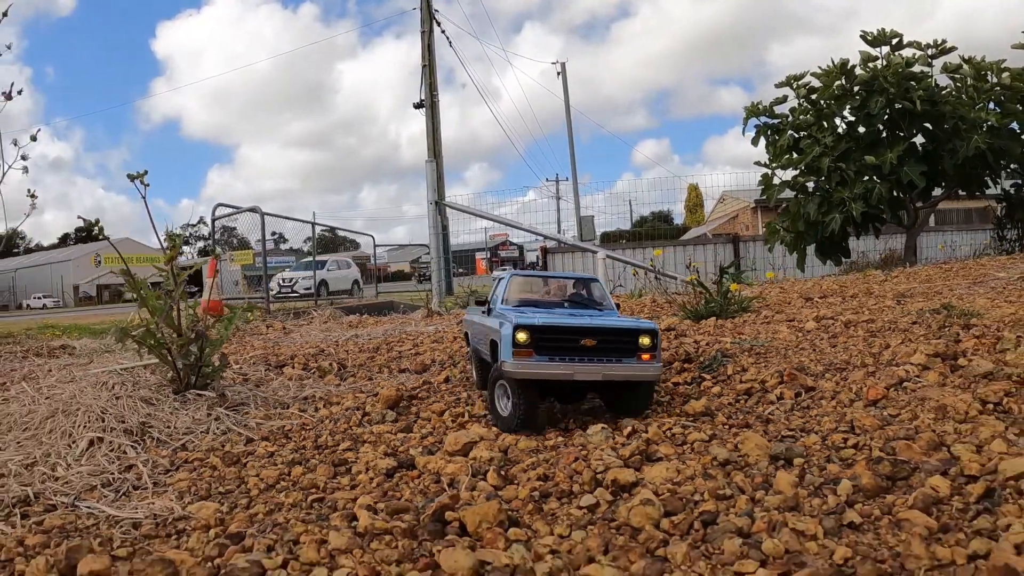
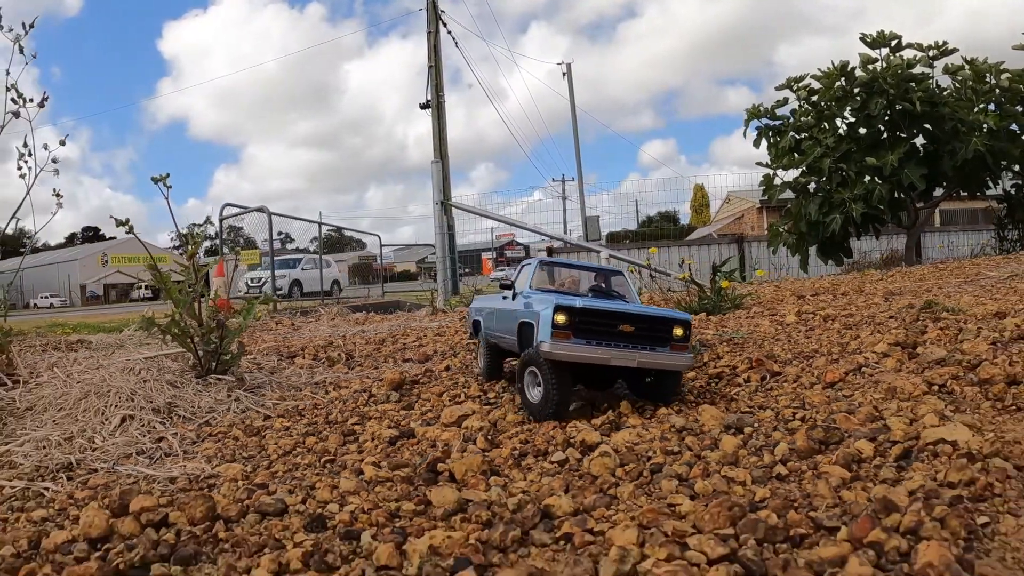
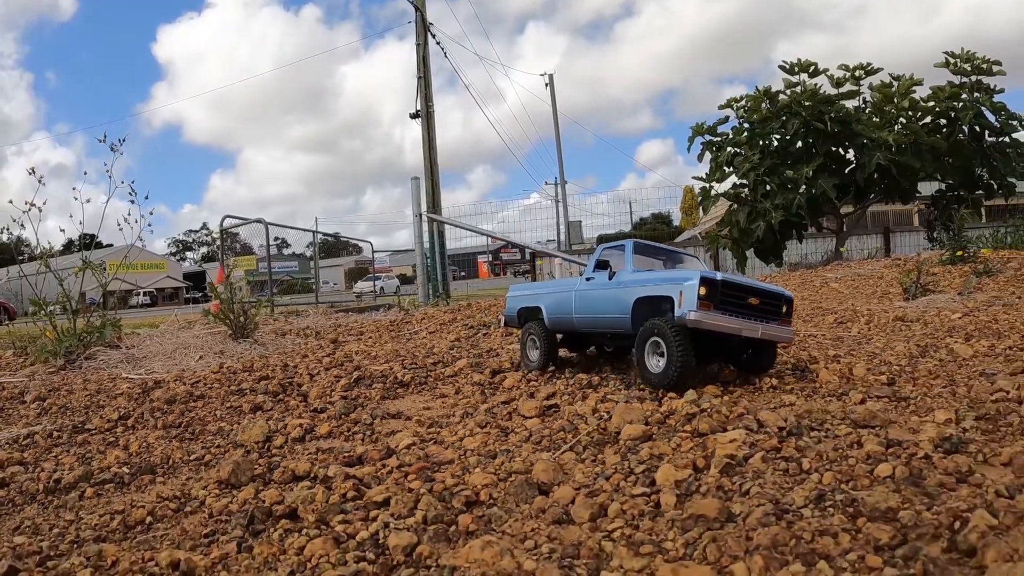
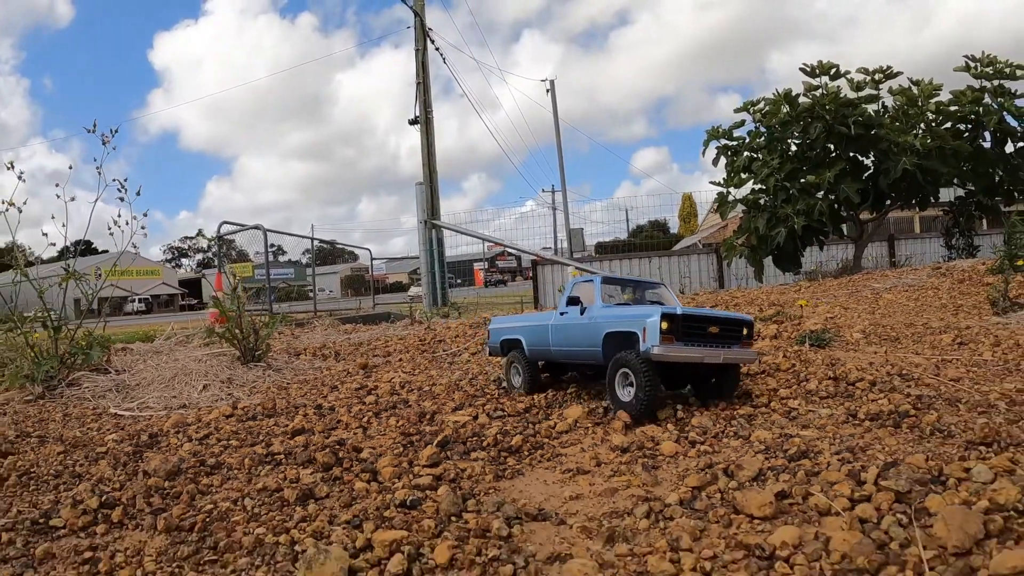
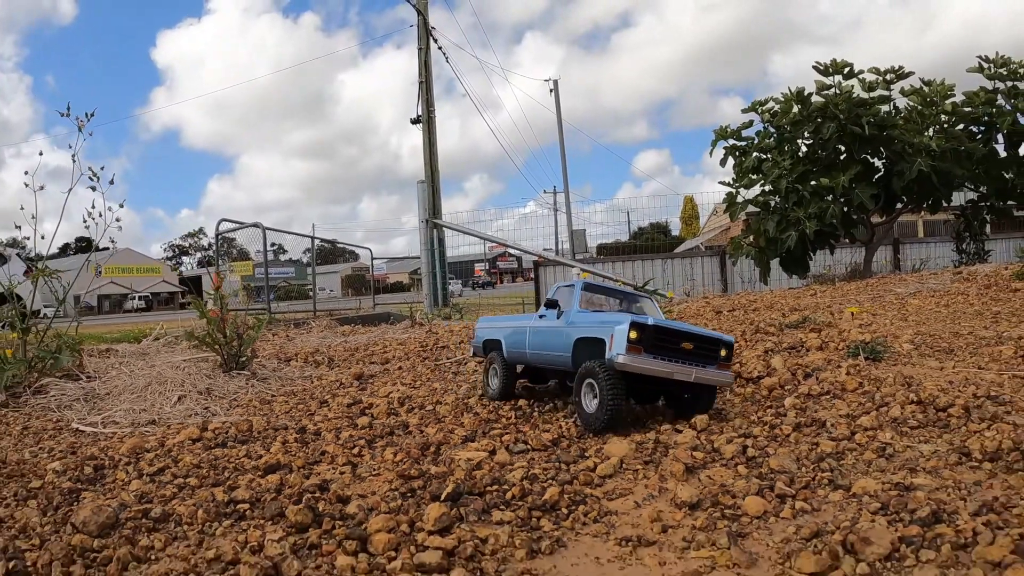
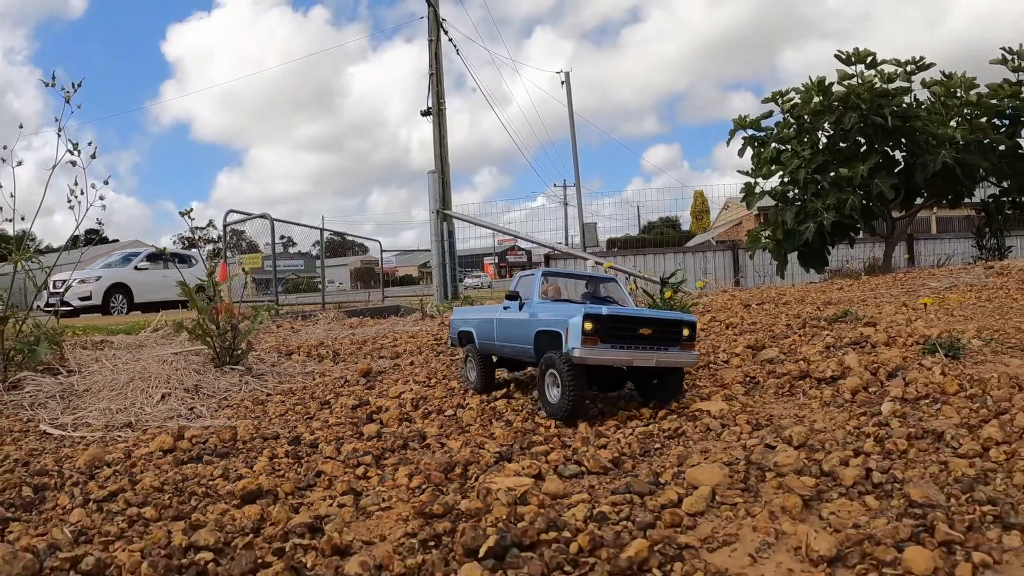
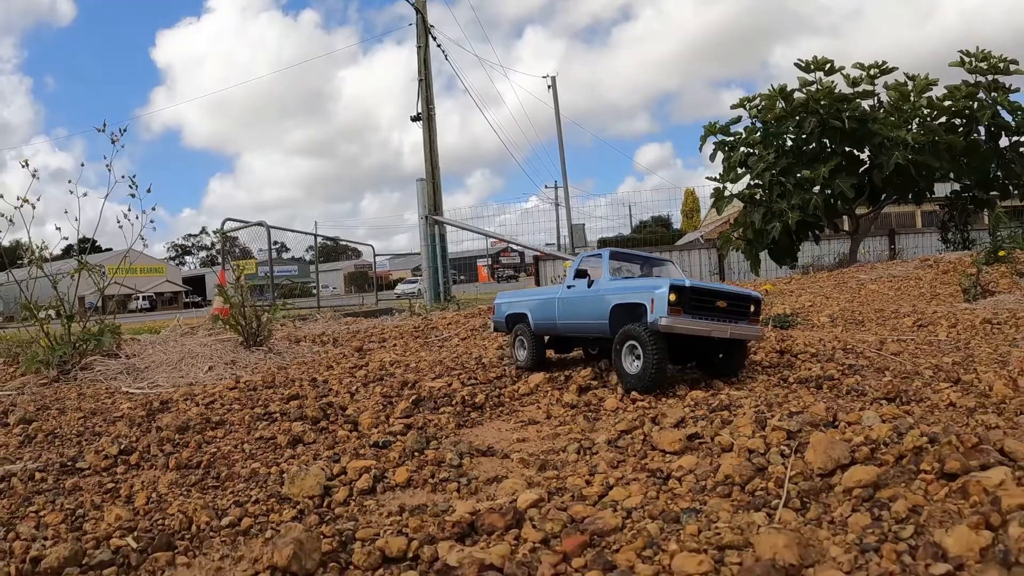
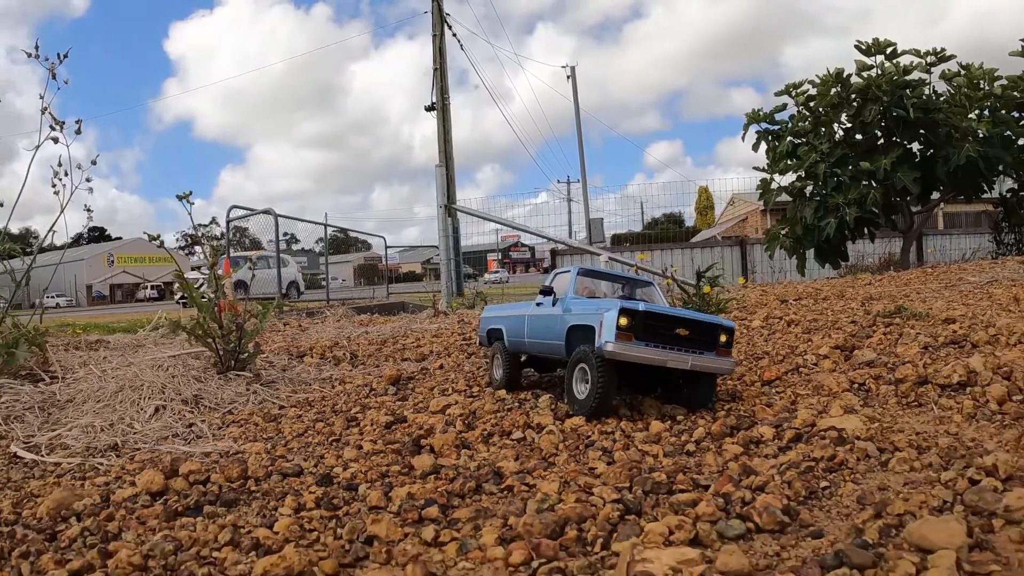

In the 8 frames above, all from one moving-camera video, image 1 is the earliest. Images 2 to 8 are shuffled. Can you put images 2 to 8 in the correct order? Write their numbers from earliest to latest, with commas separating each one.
2, 8, 6, 5, 4, 7, 3
